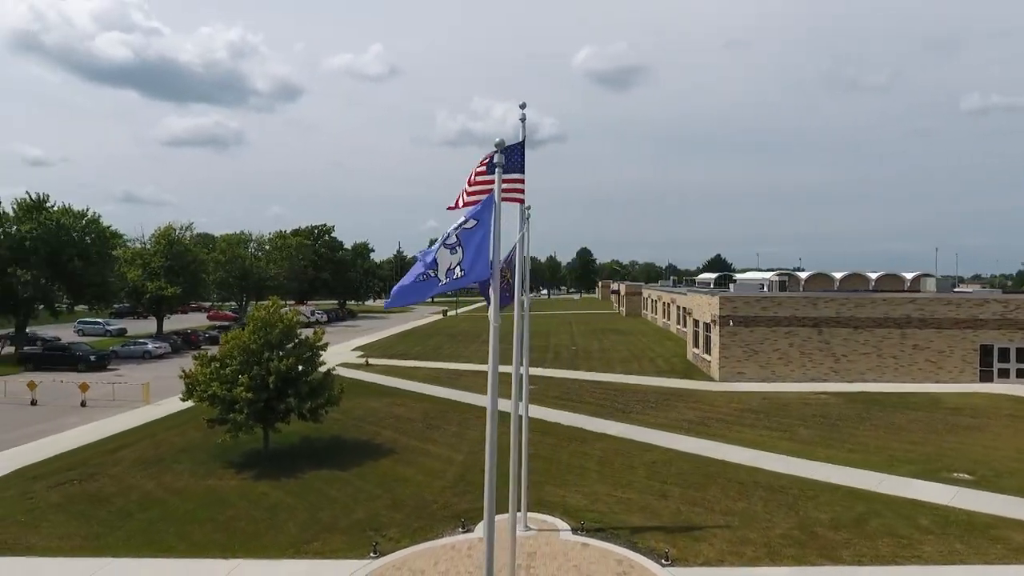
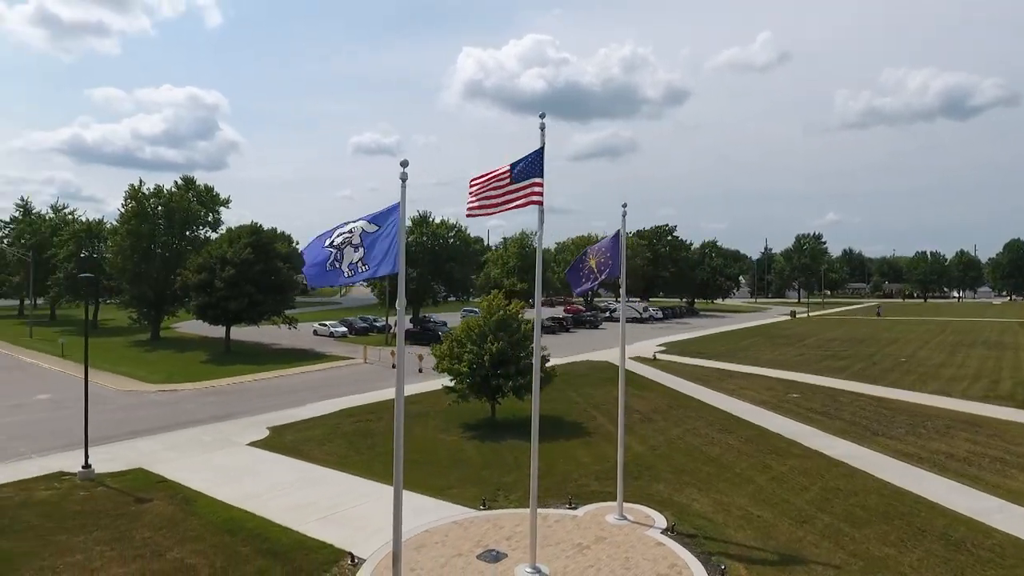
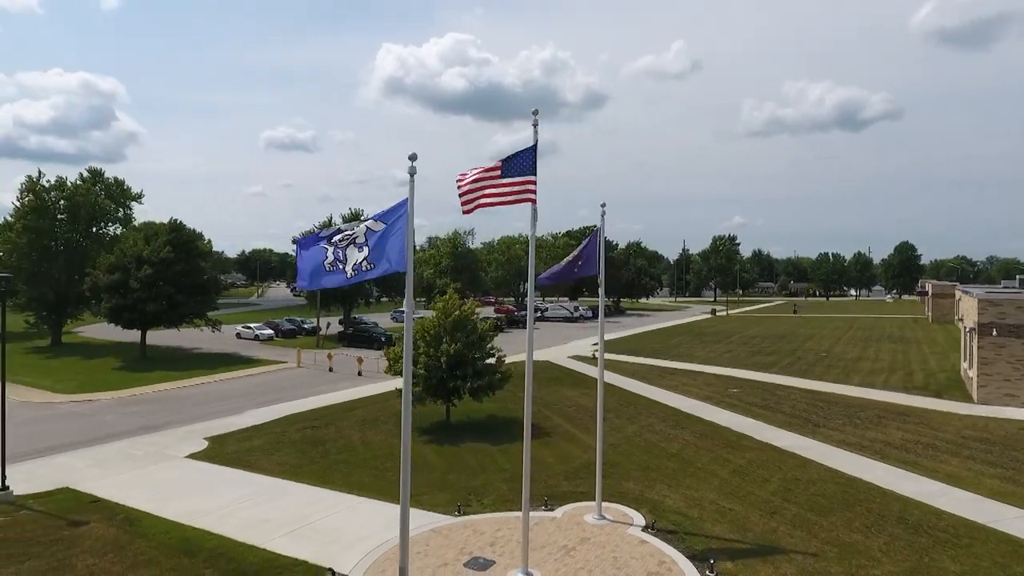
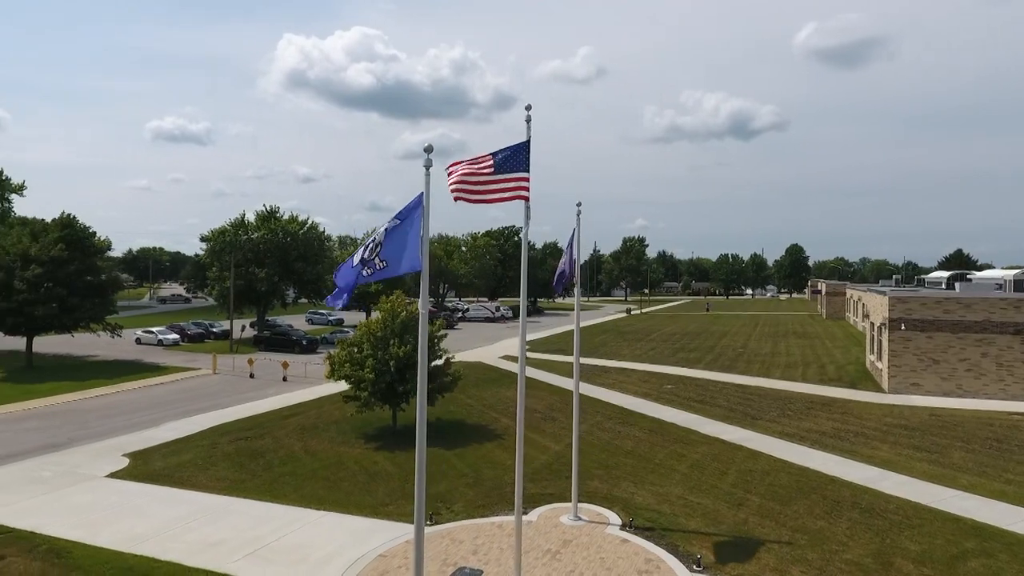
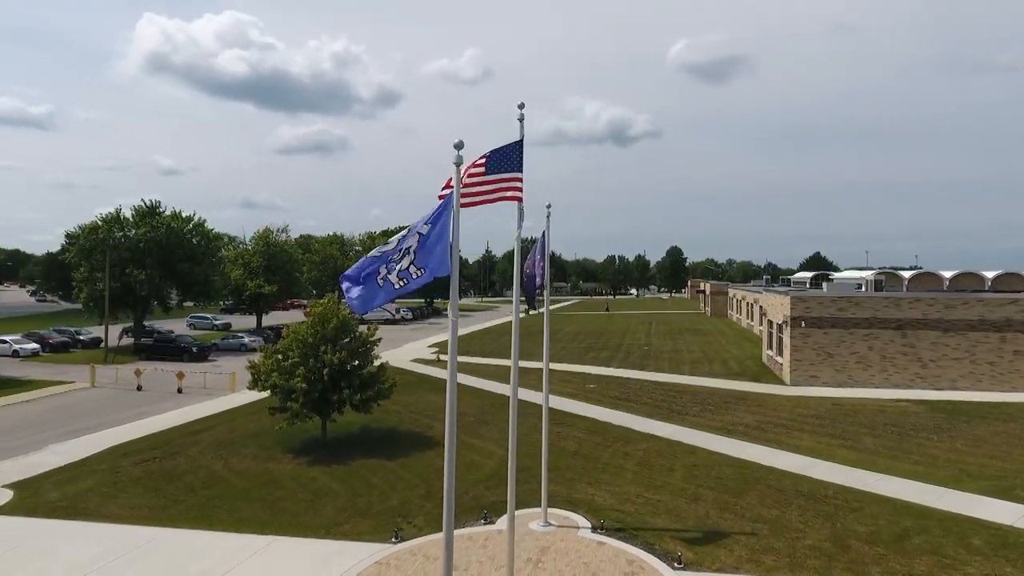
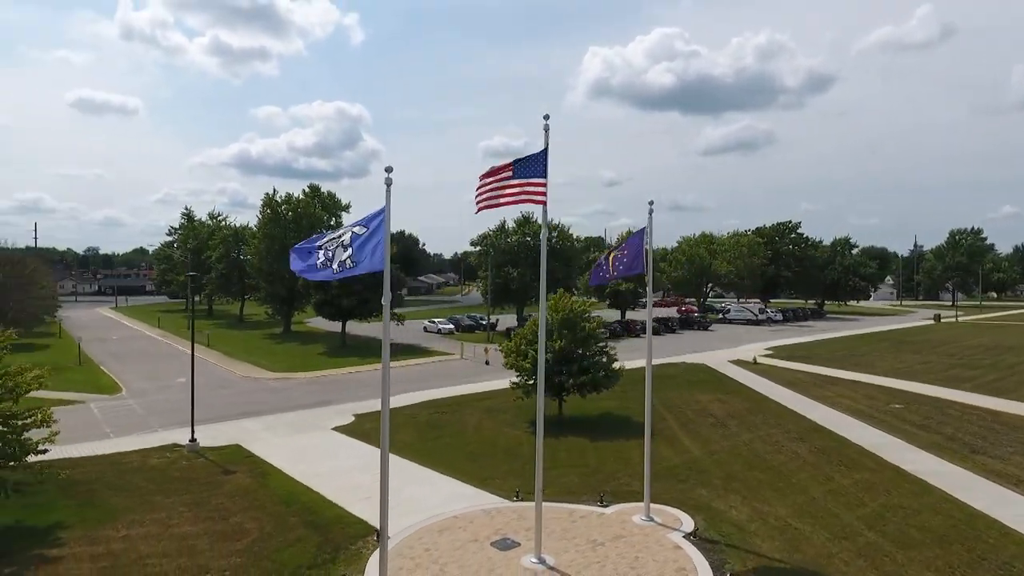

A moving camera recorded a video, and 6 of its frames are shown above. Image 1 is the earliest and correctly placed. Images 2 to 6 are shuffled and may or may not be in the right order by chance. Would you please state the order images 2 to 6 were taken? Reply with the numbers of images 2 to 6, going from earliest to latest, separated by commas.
5, 4, 3, 2, 6
